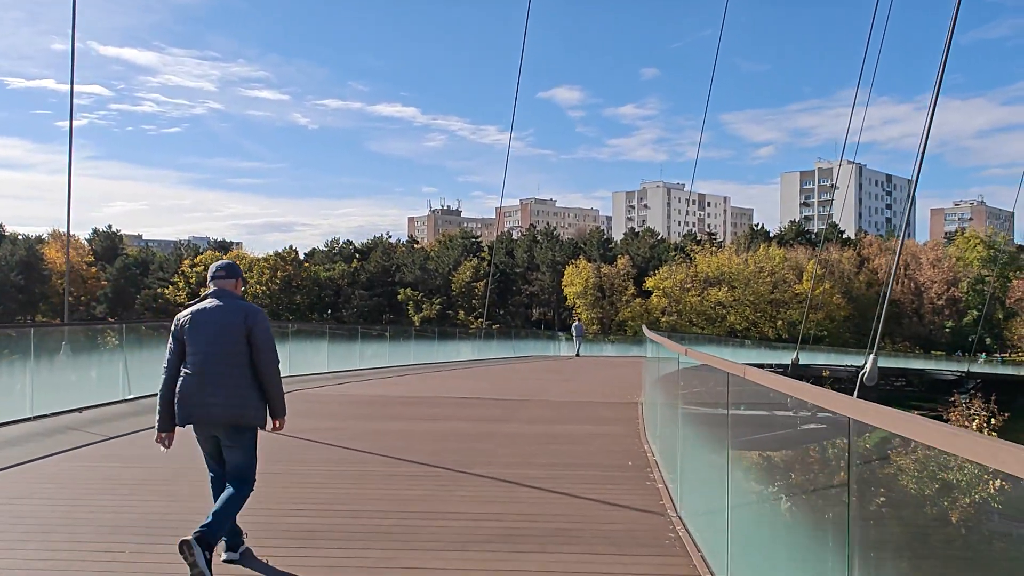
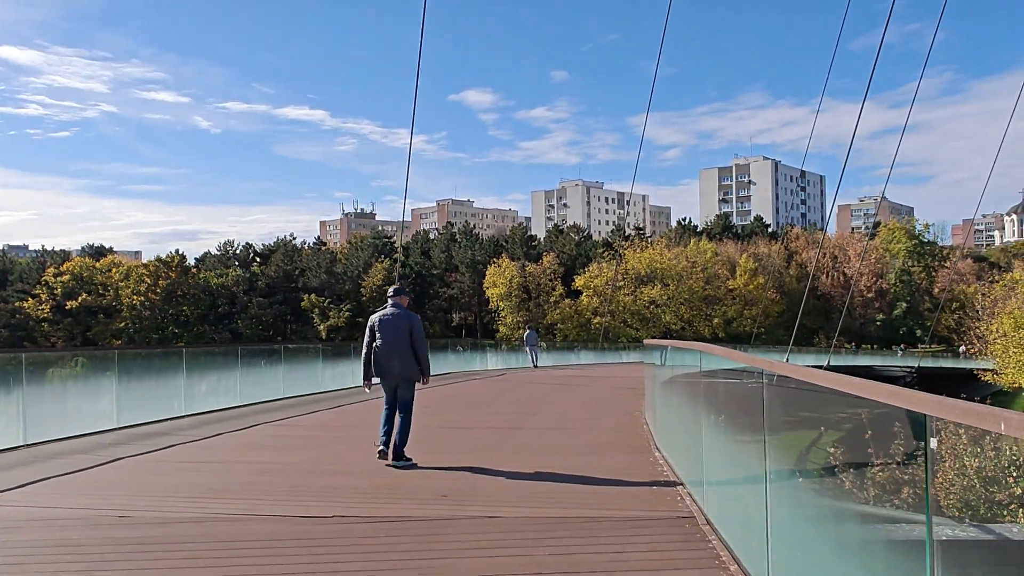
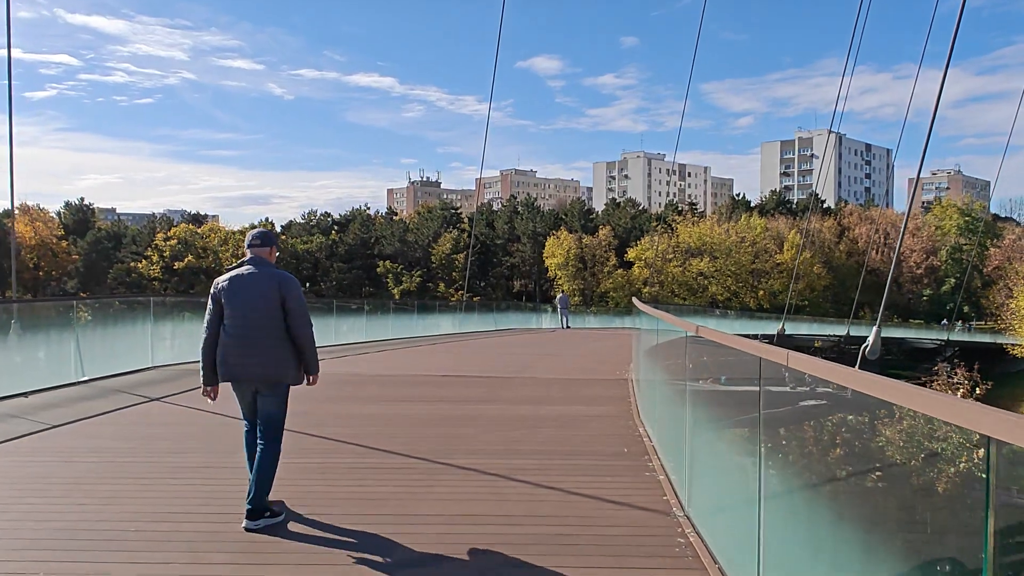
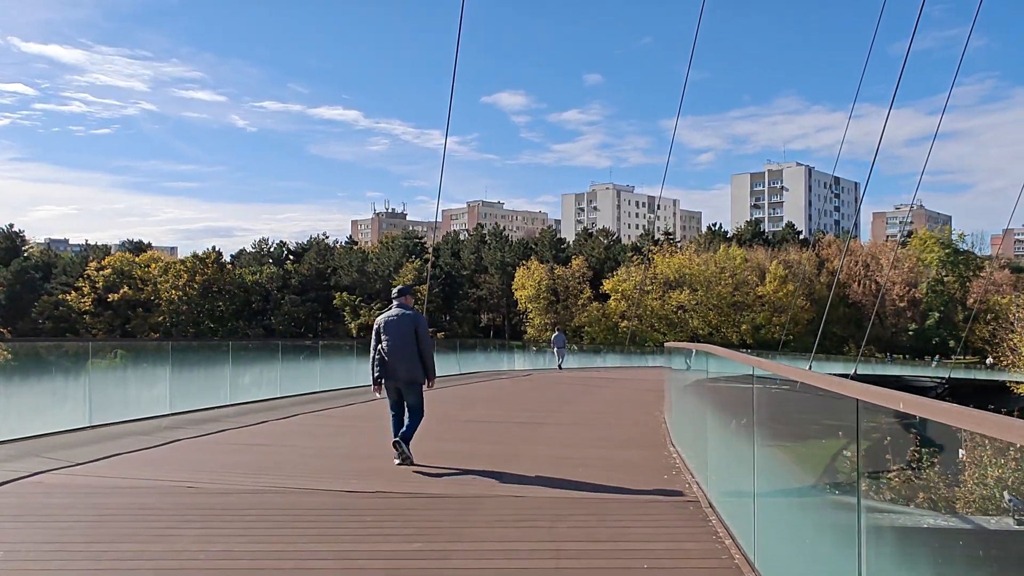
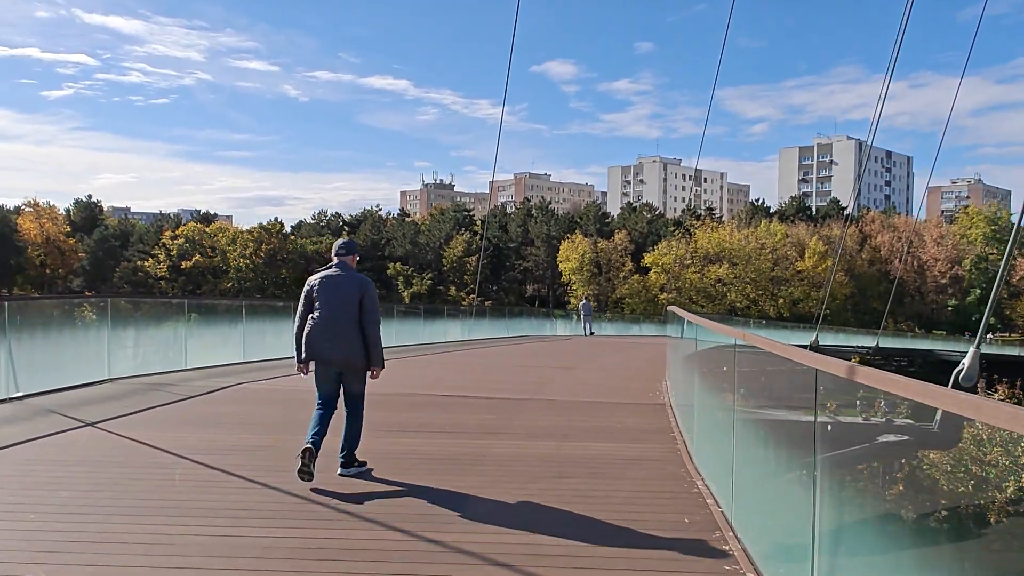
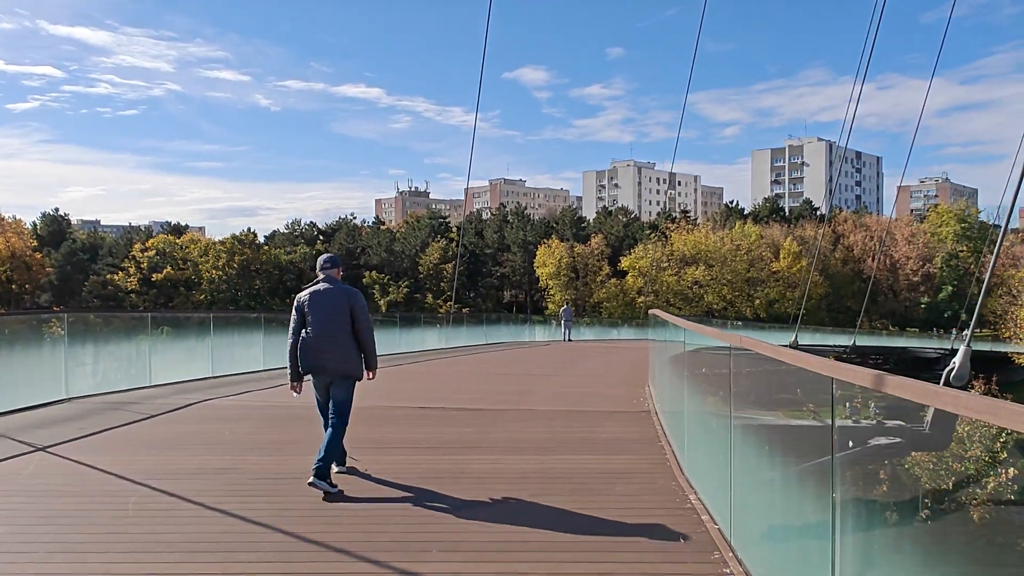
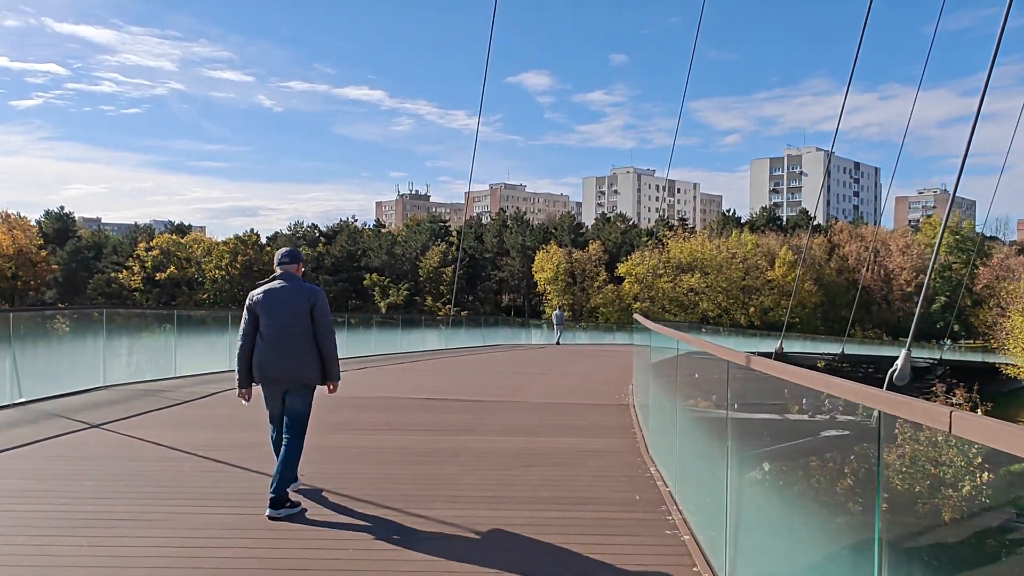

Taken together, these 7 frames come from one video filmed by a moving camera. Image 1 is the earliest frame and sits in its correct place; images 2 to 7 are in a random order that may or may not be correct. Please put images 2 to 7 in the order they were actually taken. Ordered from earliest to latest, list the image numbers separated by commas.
3, 7, 5, 6, 4, 2
